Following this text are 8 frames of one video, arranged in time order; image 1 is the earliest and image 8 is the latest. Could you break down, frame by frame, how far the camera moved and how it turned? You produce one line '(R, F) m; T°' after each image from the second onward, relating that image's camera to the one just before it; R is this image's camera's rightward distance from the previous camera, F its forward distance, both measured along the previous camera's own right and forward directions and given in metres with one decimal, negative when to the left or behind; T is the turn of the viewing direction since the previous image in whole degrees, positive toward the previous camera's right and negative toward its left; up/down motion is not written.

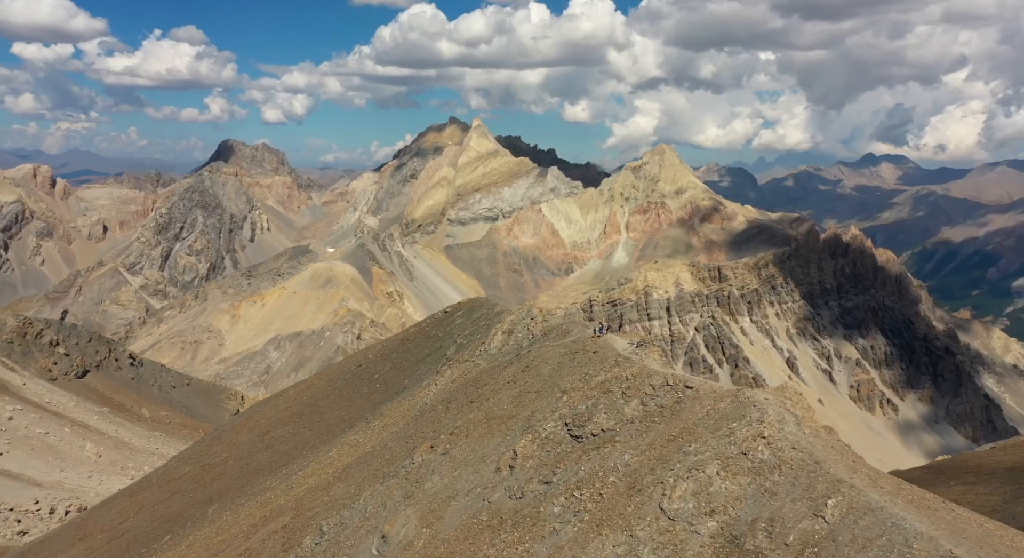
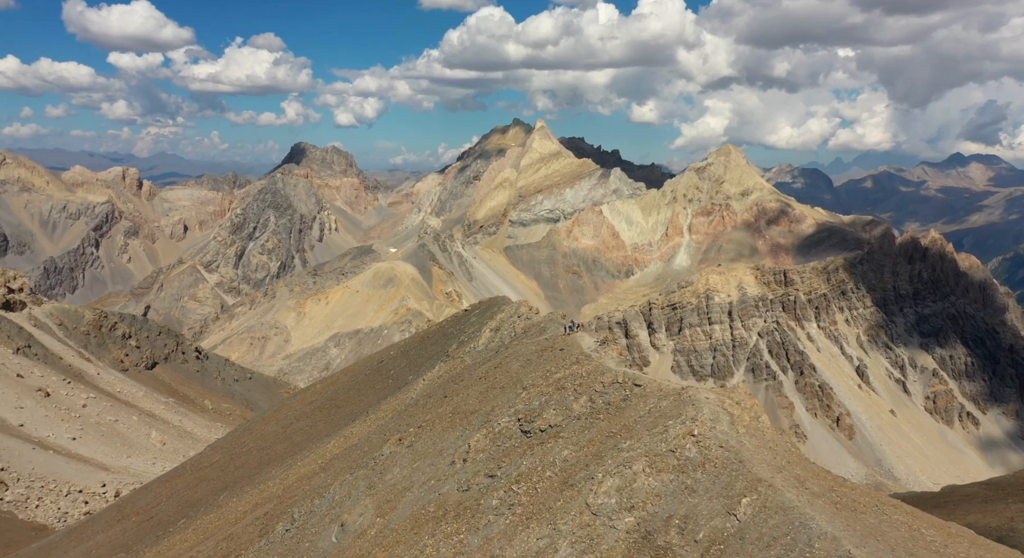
(+1.3, -0.1) m; -5°
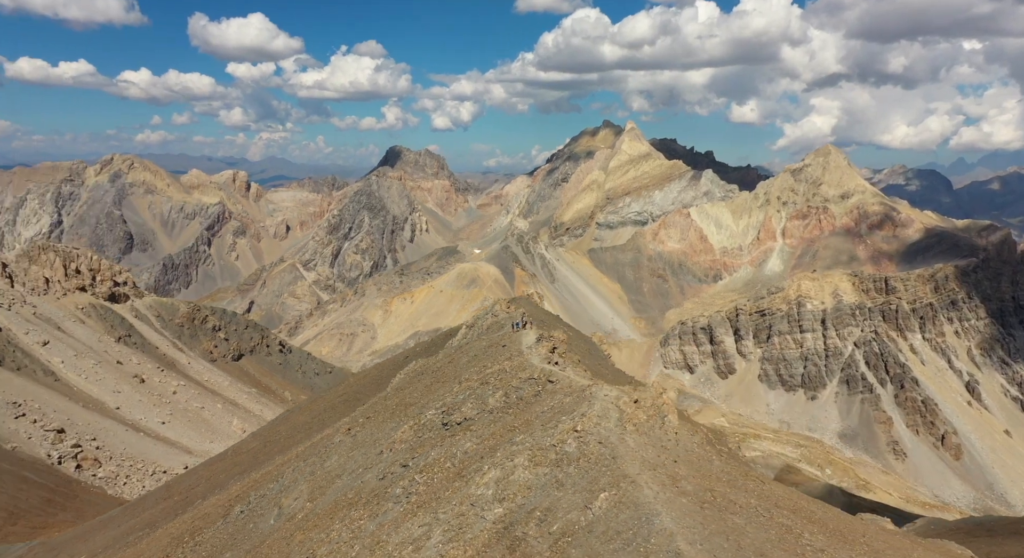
(+2.1, -0.1) m; -7°
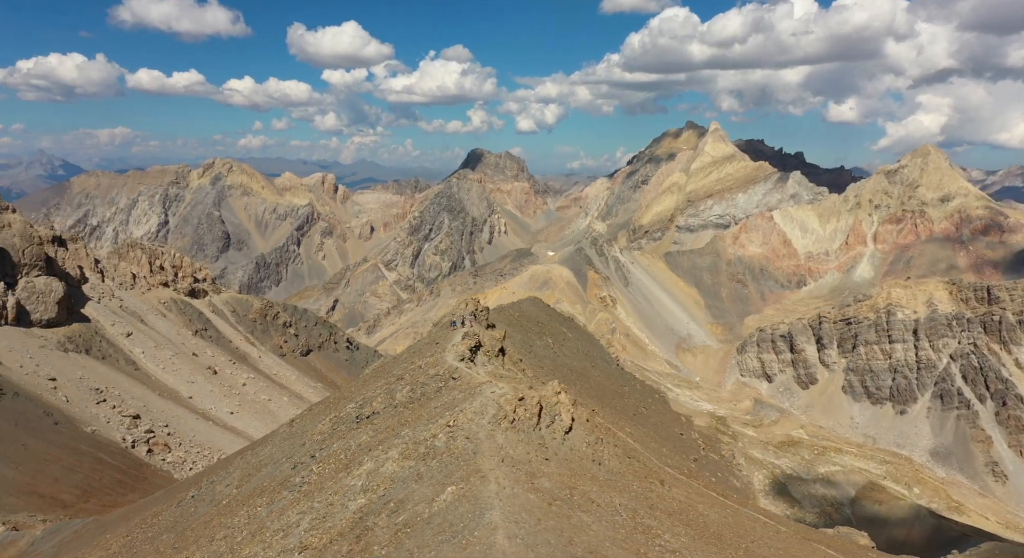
(+2.1, -0.1) m; -7°
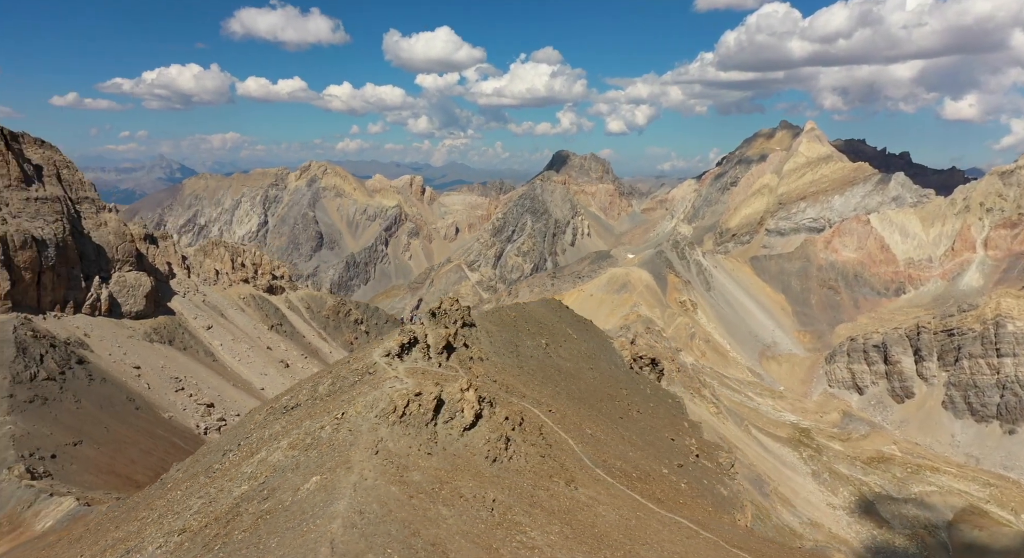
(+2.1, 0.0) m; -7°
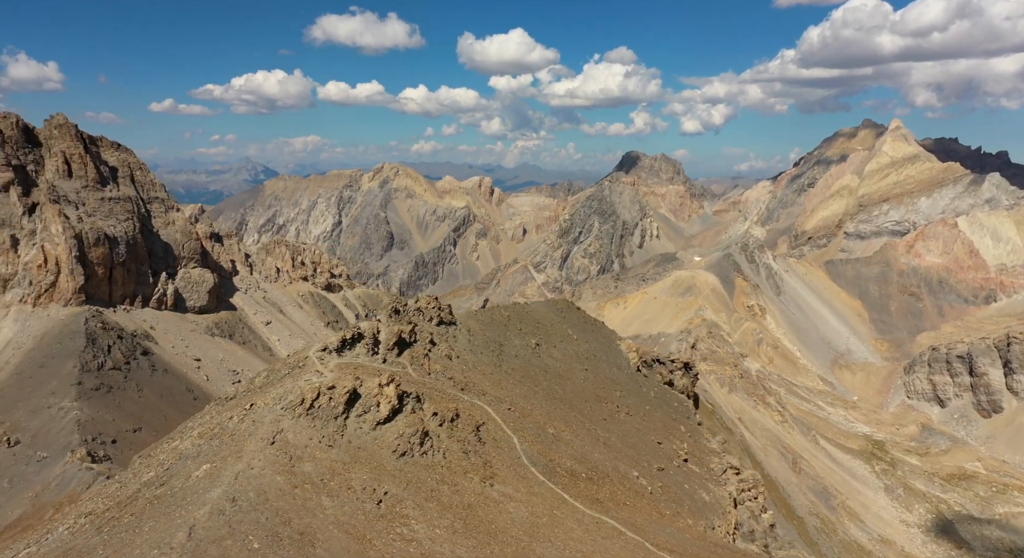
(+1.8, +0.1) m; -6°
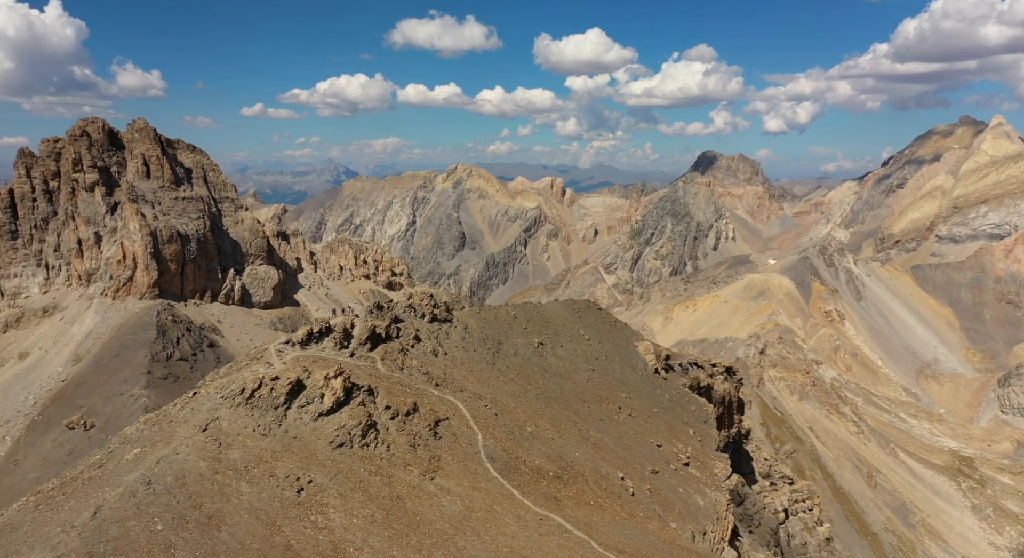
(+1.6, +0.1) m; -6°
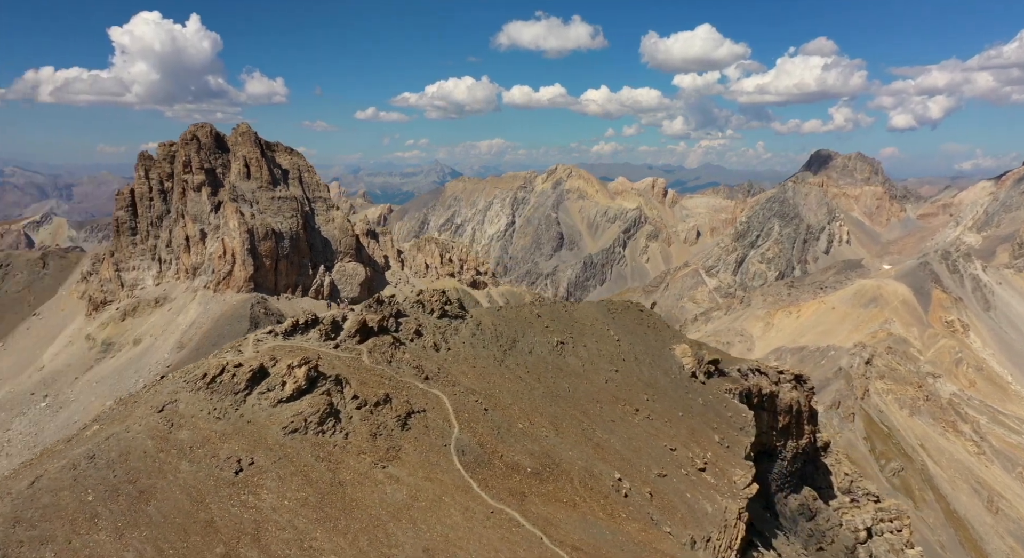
(+1.8, +0.1) m; -8°
